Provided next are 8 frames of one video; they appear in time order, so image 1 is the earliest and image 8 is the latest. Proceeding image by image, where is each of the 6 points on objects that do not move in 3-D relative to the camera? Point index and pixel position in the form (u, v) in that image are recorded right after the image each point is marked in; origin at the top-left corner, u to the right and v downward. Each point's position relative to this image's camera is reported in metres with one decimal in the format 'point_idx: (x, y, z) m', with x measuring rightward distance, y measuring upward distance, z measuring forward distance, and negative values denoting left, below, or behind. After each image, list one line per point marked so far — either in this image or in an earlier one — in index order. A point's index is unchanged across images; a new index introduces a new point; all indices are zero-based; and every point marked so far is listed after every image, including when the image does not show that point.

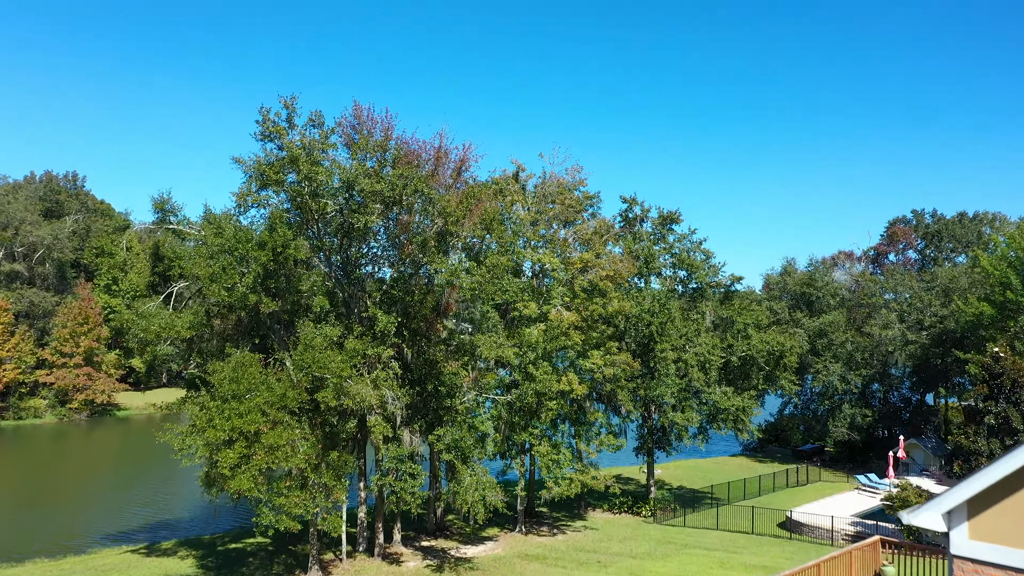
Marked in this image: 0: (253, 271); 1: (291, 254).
0: (-4.6, +0.3, +16.7) m
1: (-4.1, +0.6, +17.2) m
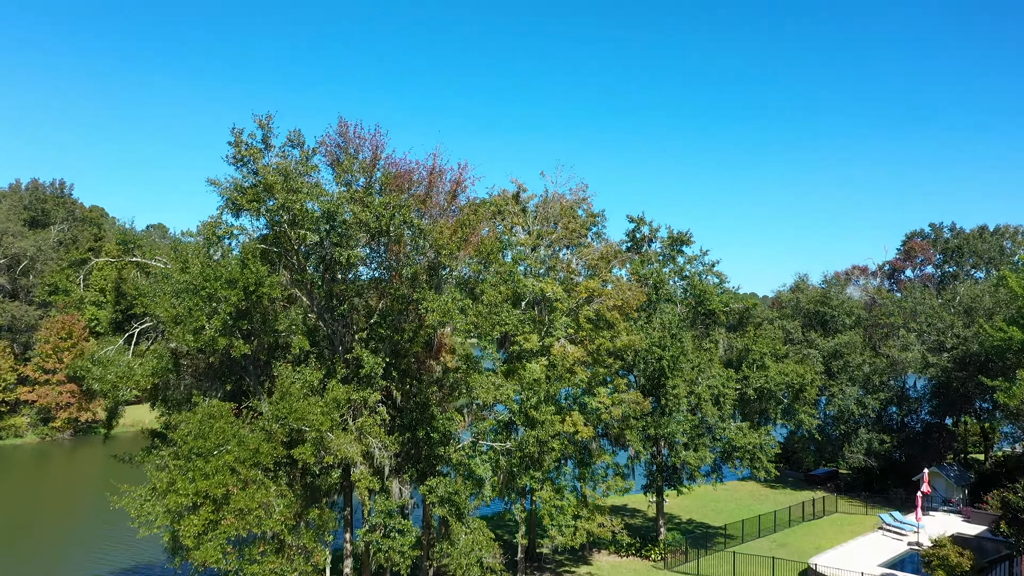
0: (-4.6, -0.4, +14.9) m
1: (-4.1, -0.1, +15.5) m
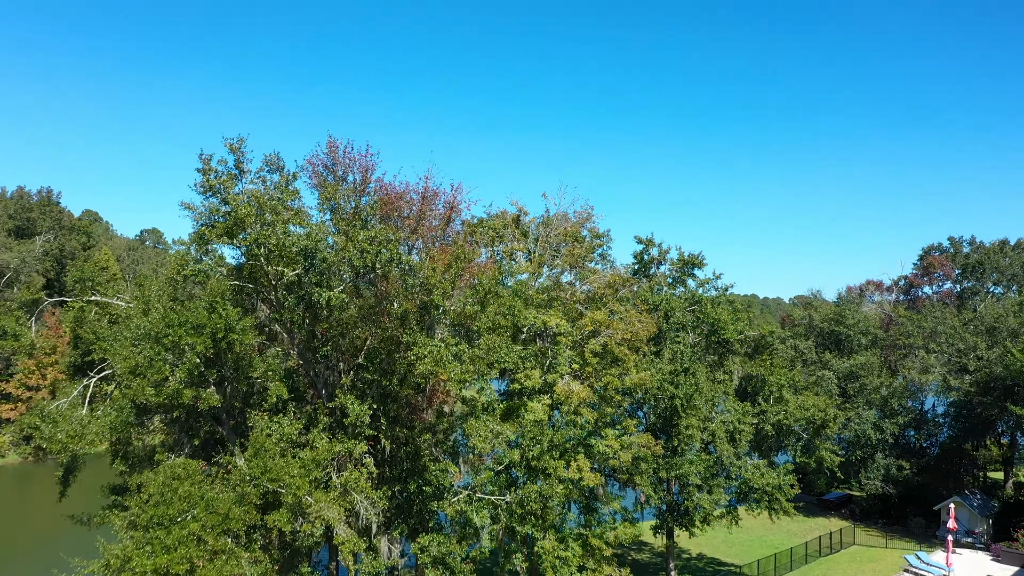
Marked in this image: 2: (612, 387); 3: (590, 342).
0: (-4.6, -1.1, +13.3) m
1: (-4.1, -0.7, +13.9) m
2: (+2.0, -2.0, +18.8) m
3: (+1.6, -1.1, +19.5) m
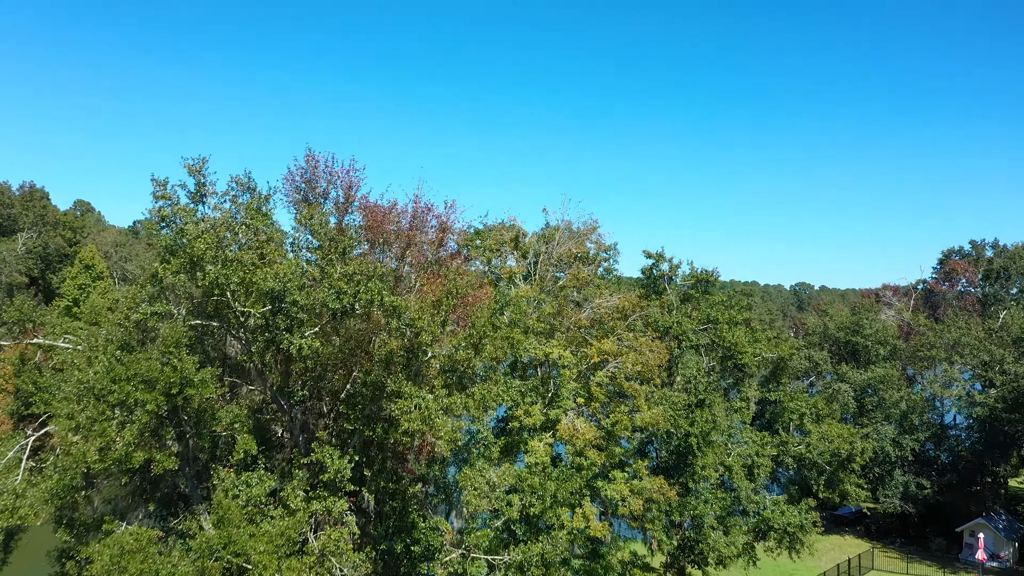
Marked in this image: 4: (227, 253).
0: (-4.6, -1.7, +11.5) m
1: (-4.1, -1.3, +12.1) m
2: (+2.0, -2.5, +17.1) m
3: (+1.6, -1.6, +17.8) m
4: (-3.9, +0.5, +12.7) m
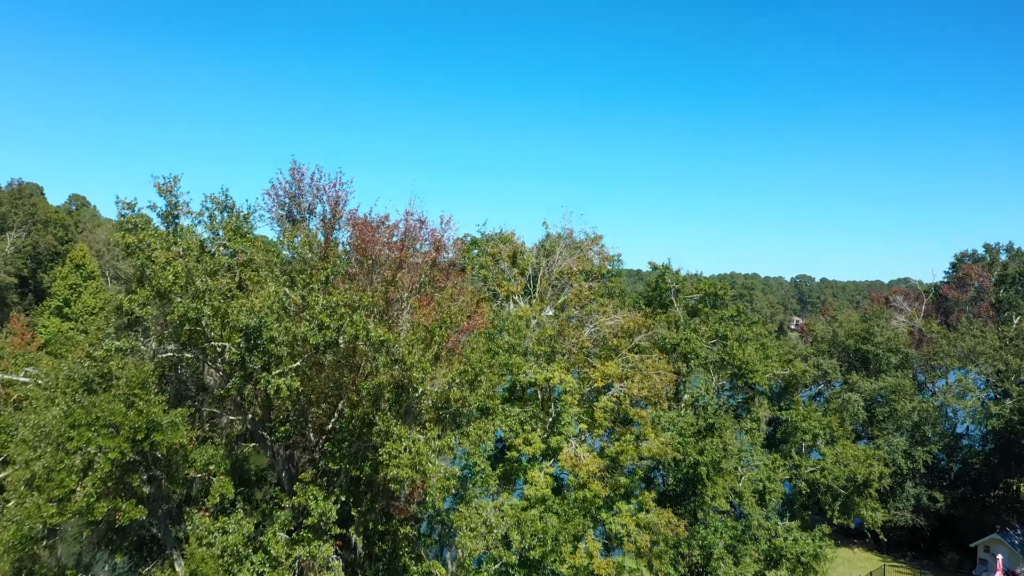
0: (-4.6, -2.1, +10.5) m
1: (-4.1, -1.8, +11.1) m
2: (+2.0, -2.9, +16.1) m
3: (+1.6, -2.0, +16.7) m
4: (-3.9, +0.1, +11.7) m
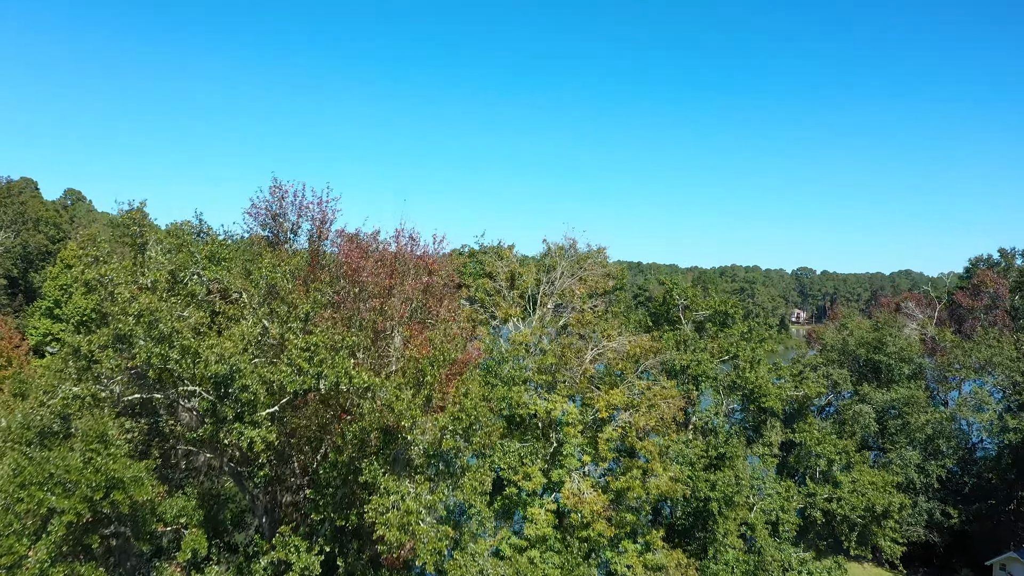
0: (-4.7, -2.5, +9.5) m
1: (-4.1, -2.2, +10.0) m
2: (+1.9, -3.3, +15.0) m
3: (+1.6, -2.4, +15.7) m
4: (-3.9, -0.4, +10.6) m
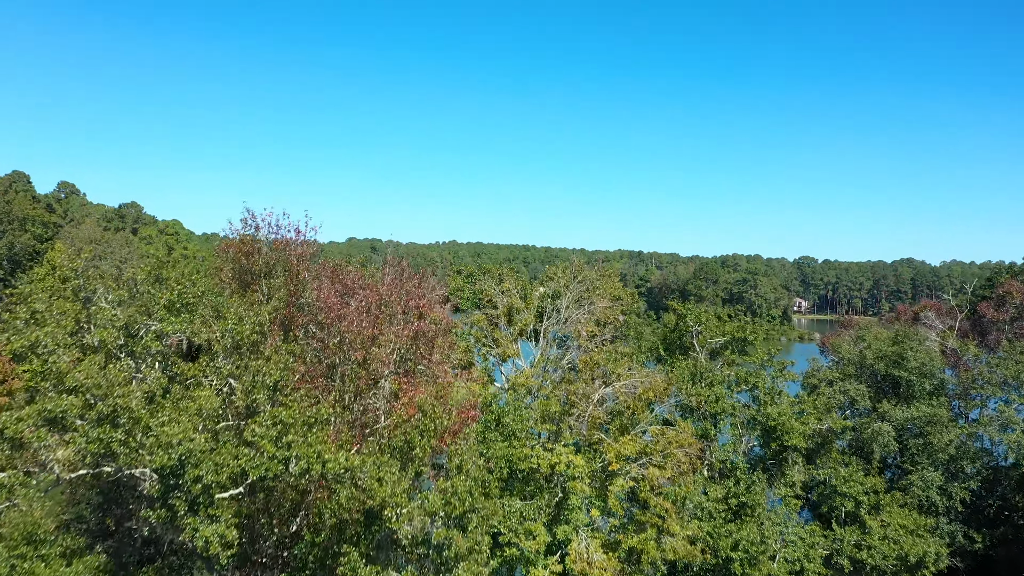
0: (-4.7, -3.2, +8.0) m
1: (-4.1, -2.9, +8.5) m
2: (+2.0, -3.8, +13.6) m
3: (+1.6, -2.9, +14.2) m
4: (-3.9, -1.0, +9.1) m
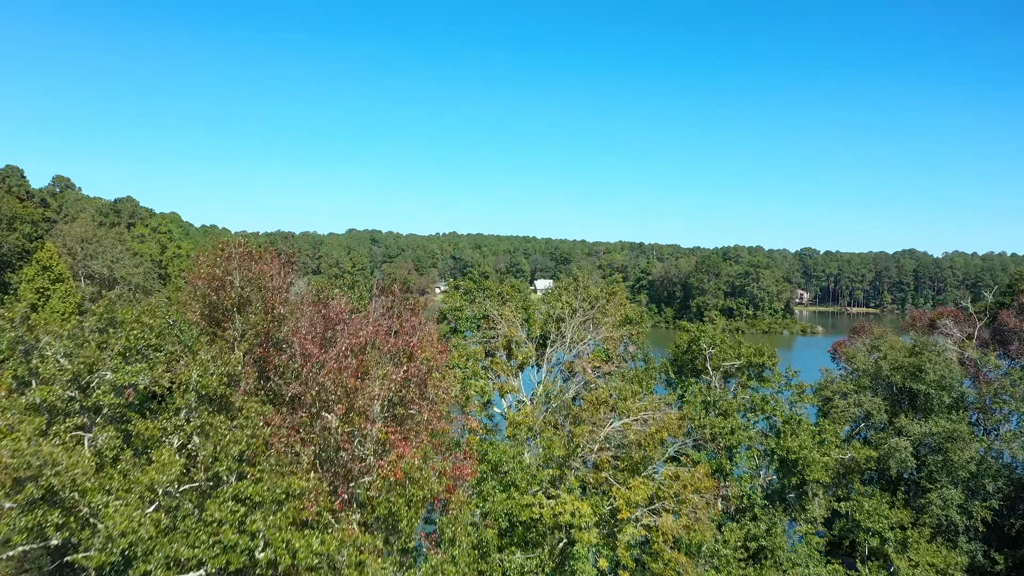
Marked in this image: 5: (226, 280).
0: (-4.6, -3.7, +6.8) m
1: (-4.1, -3.3, +7.3) m
2: (+2.0, -4.3, +12.3) m
3: (+1.6, -3.4, +13.0) m
4: (-3.9, -1.5, +7.9) m
5: (-5.0, +0.4, +16.5) m
